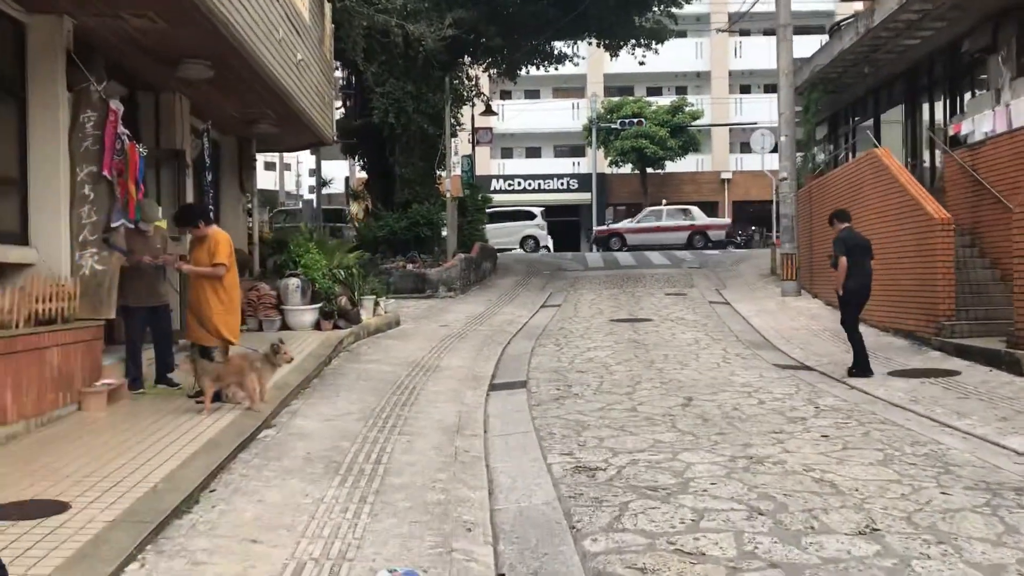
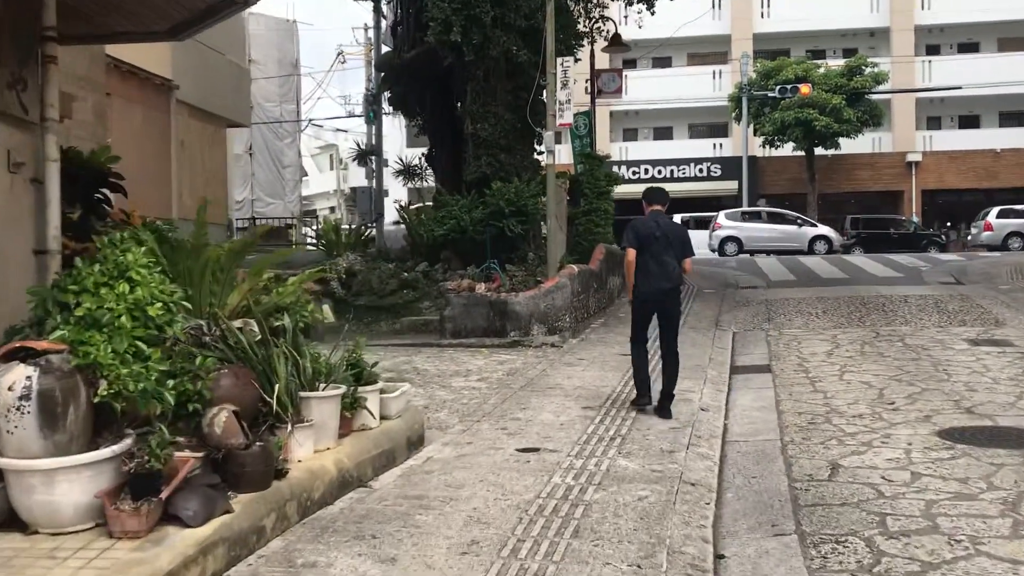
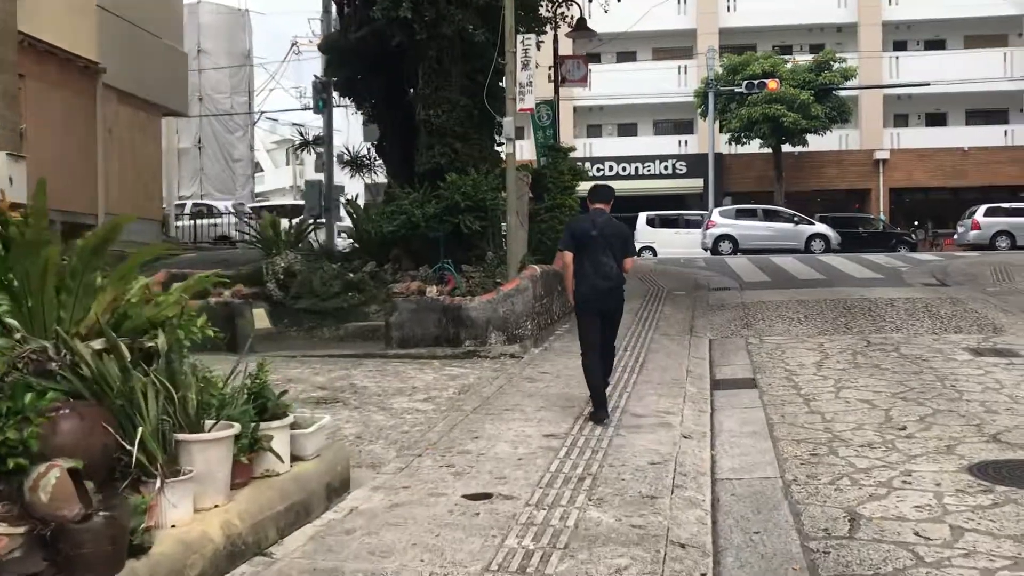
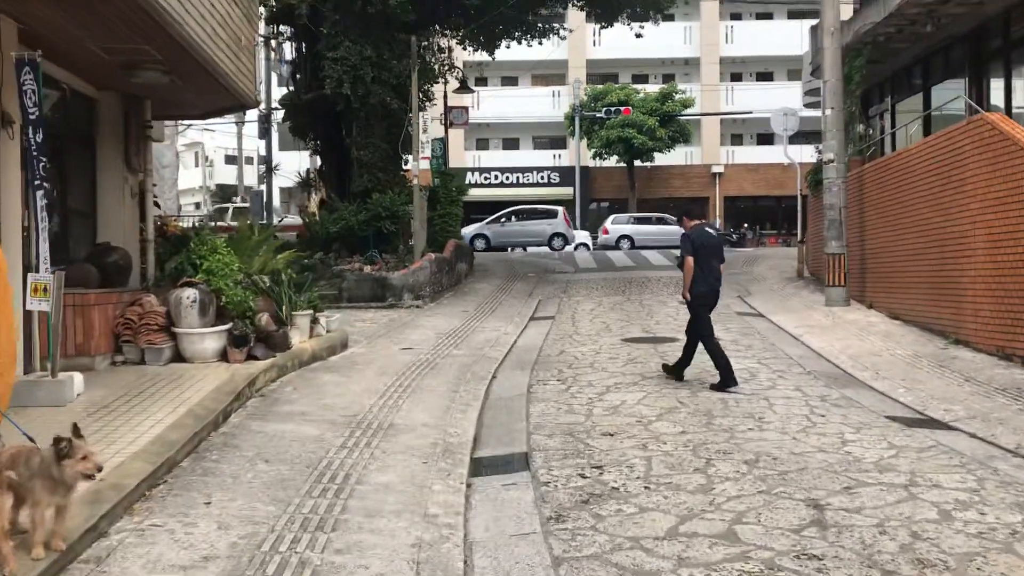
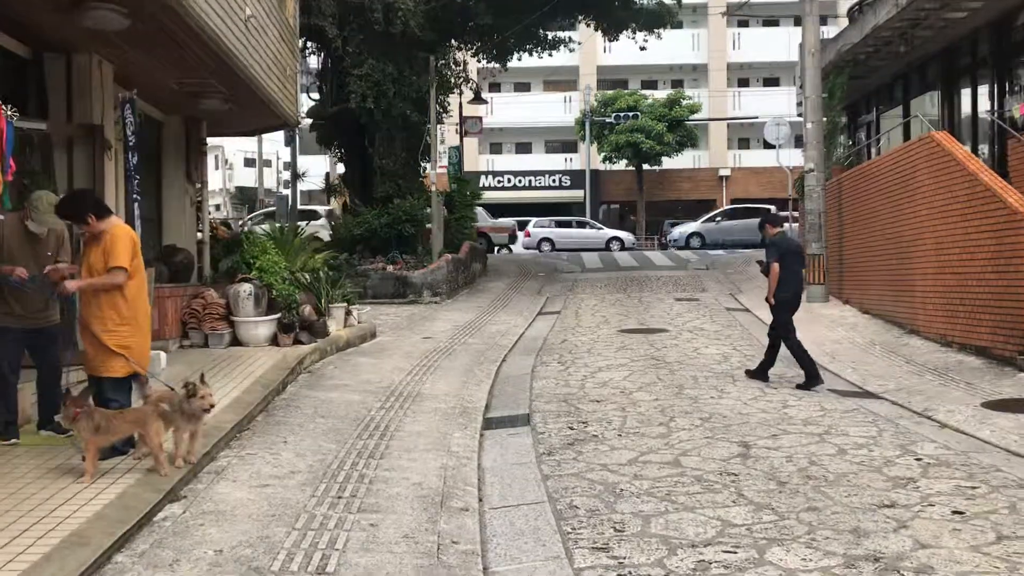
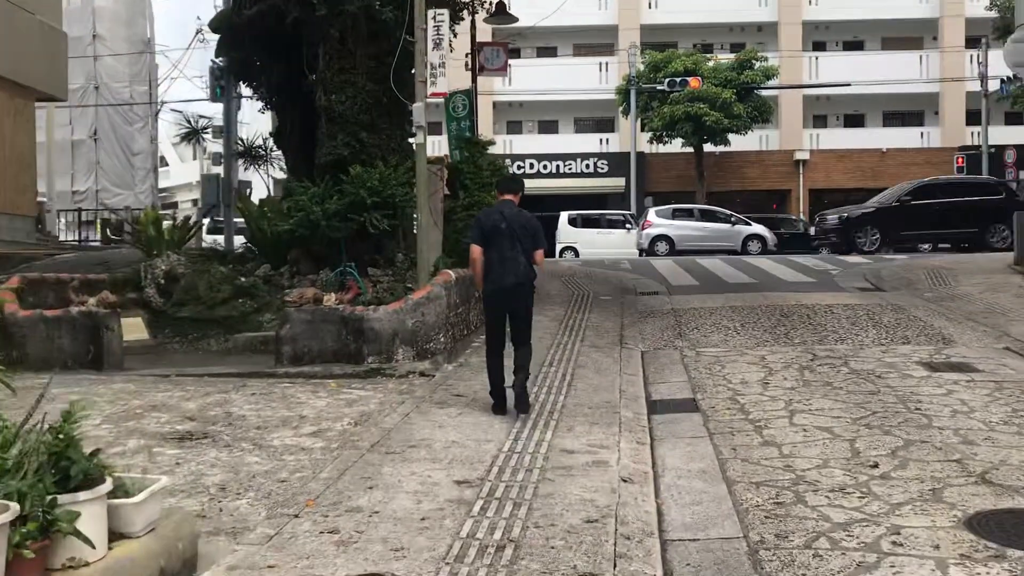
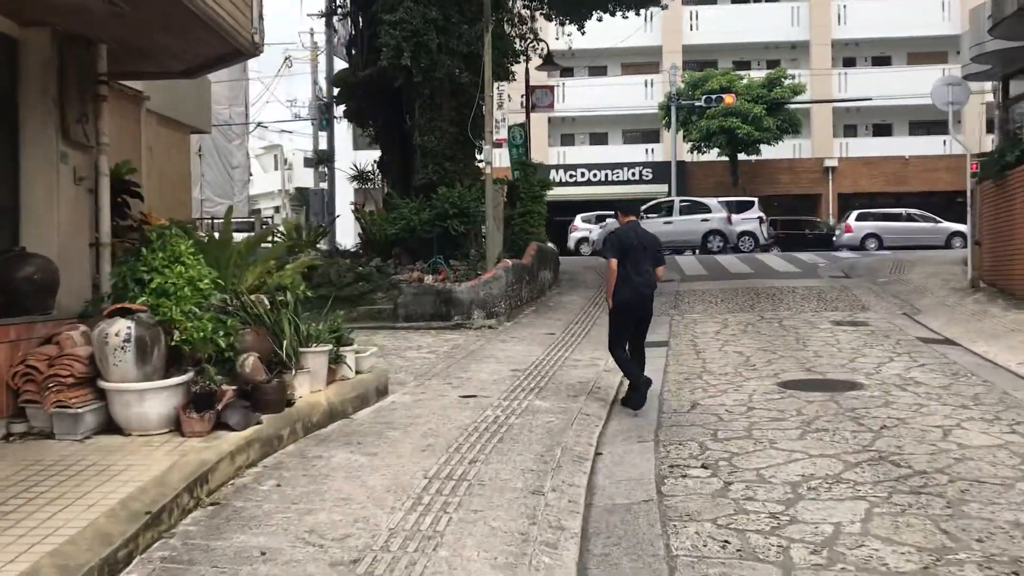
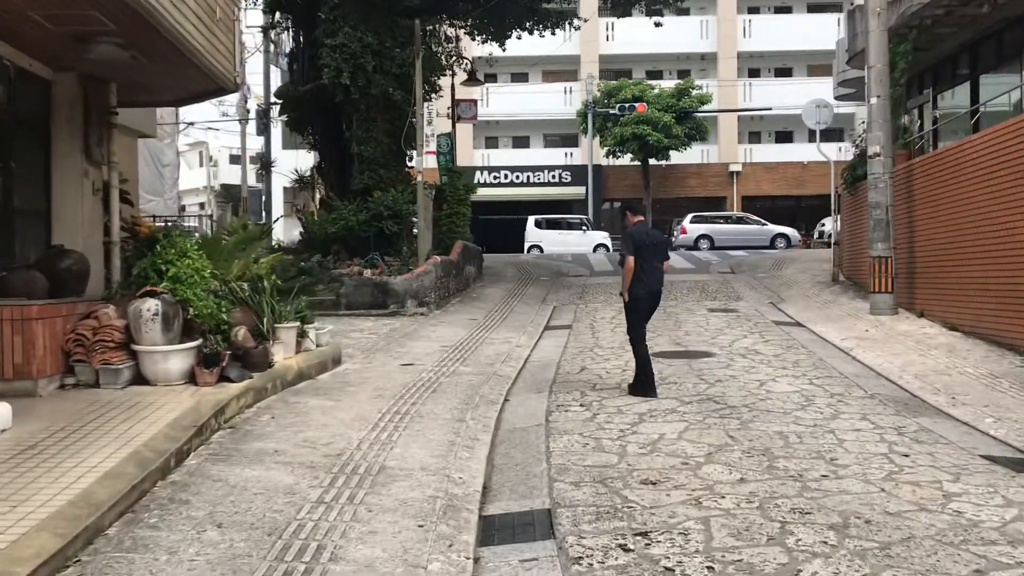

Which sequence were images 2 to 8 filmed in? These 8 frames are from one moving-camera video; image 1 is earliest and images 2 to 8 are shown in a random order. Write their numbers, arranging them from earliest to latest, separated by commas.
5, 4, 8, 7, 2, 3, 6
